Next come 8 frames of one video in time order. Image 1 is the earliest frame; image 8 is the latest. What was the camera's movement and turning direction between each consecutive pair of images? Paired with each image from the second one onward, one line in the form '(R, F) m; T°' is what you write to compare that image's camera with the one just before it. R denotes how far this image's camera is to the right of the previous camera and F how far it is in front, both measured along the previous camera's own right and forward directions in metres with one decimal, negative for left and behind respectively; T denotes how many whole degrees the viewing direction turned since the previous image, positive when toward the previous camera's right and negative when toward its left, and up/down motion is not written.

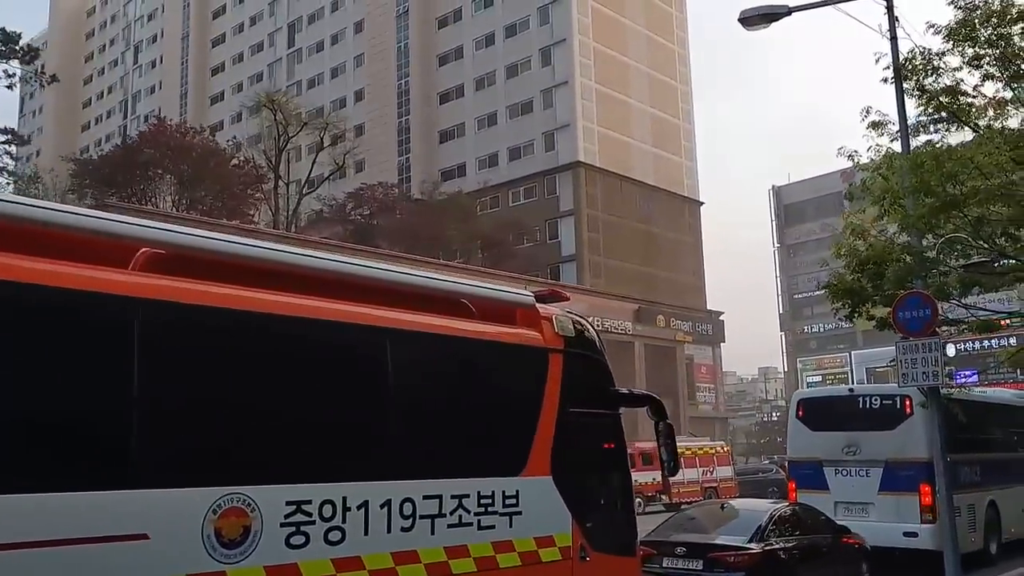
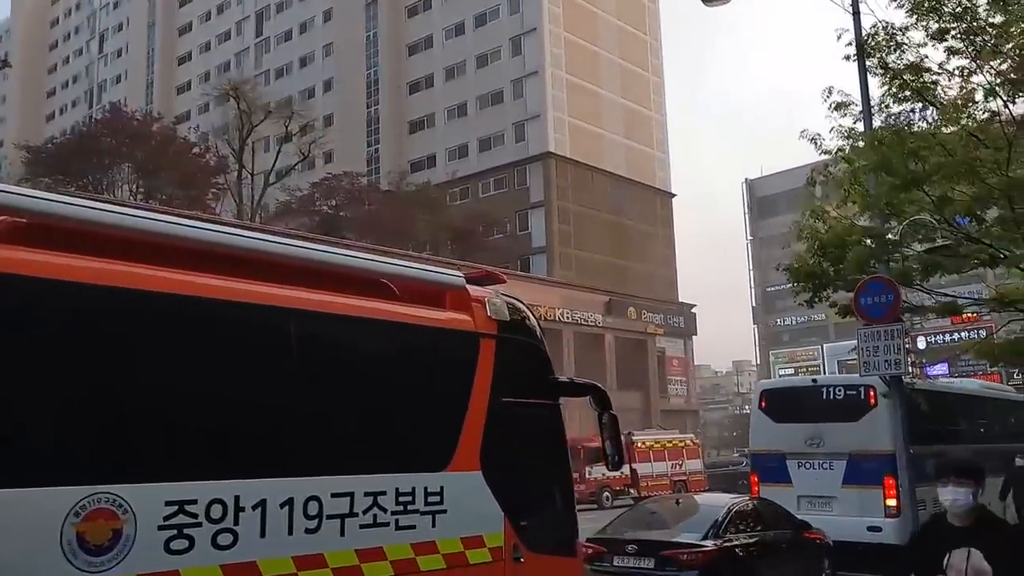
(+0.3, +0.5) m; +1°
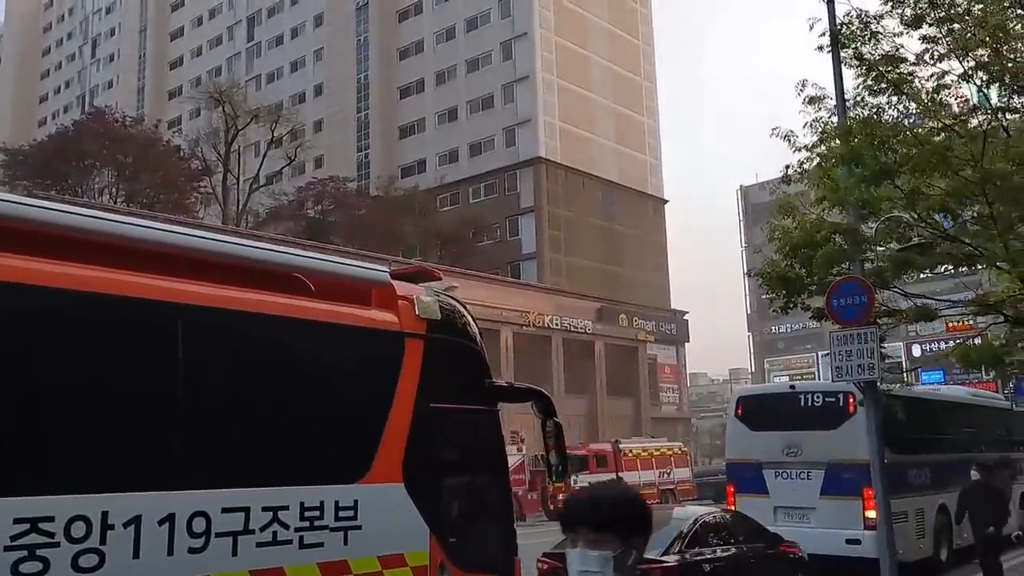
(+0.4, +0.5) m; 0°
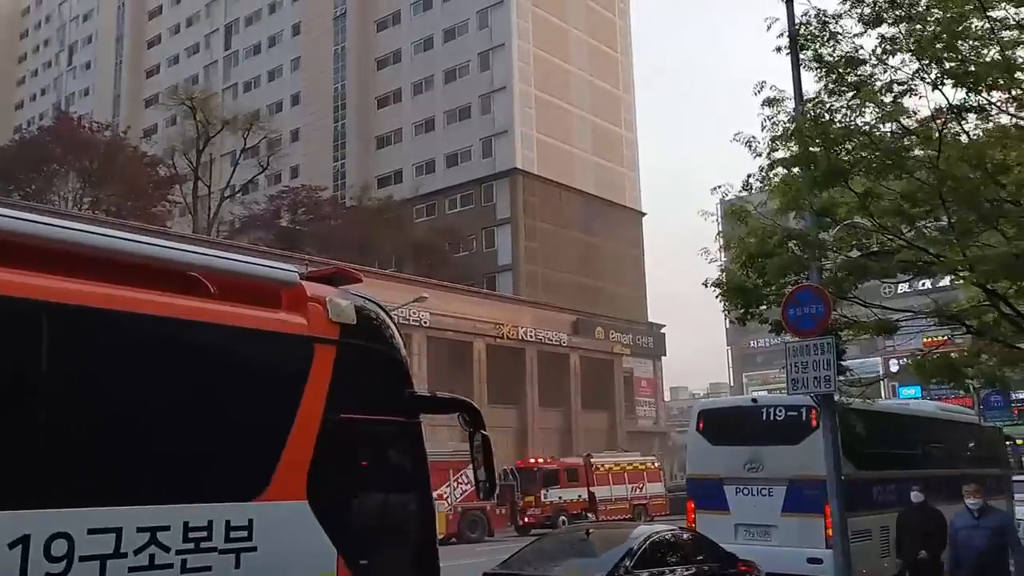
(+0.4, +0.4) m; +1°
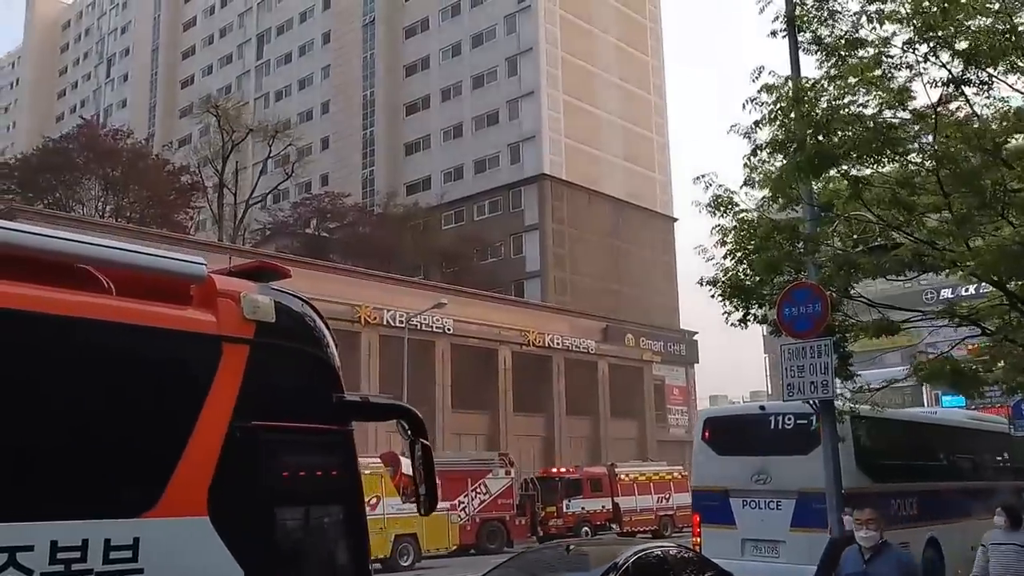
(+0.6, +0.5) m; -2°
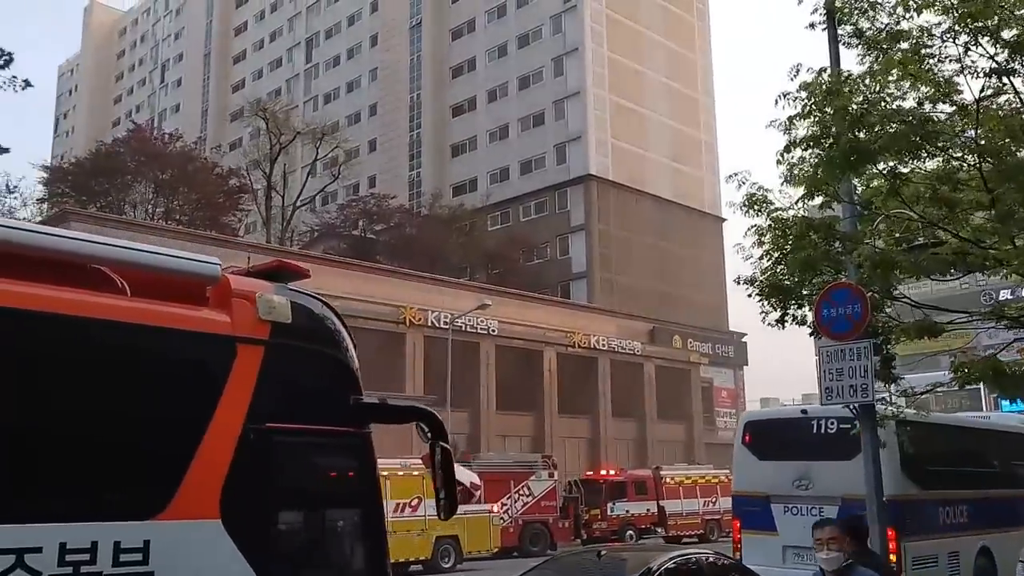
(+0.2, +0.1) m; -3°
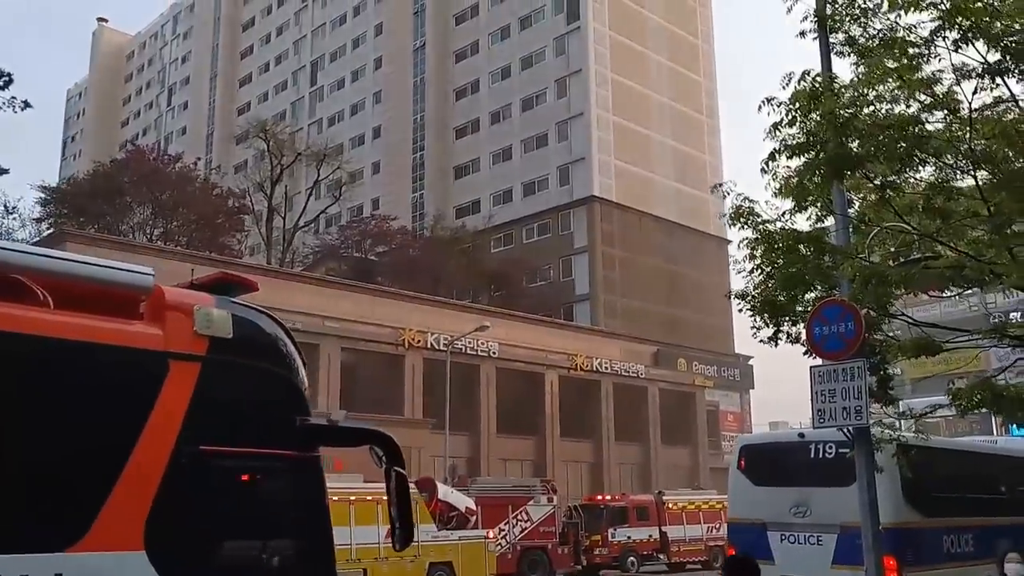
(+0.3, +0.3) m; 0°
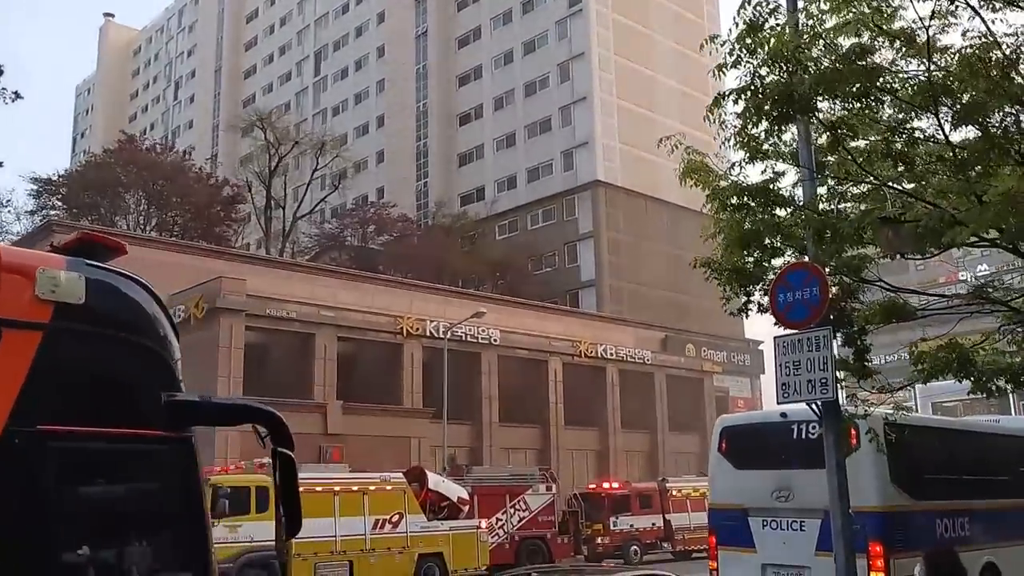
(+0.6, +0.6) m; -1°
